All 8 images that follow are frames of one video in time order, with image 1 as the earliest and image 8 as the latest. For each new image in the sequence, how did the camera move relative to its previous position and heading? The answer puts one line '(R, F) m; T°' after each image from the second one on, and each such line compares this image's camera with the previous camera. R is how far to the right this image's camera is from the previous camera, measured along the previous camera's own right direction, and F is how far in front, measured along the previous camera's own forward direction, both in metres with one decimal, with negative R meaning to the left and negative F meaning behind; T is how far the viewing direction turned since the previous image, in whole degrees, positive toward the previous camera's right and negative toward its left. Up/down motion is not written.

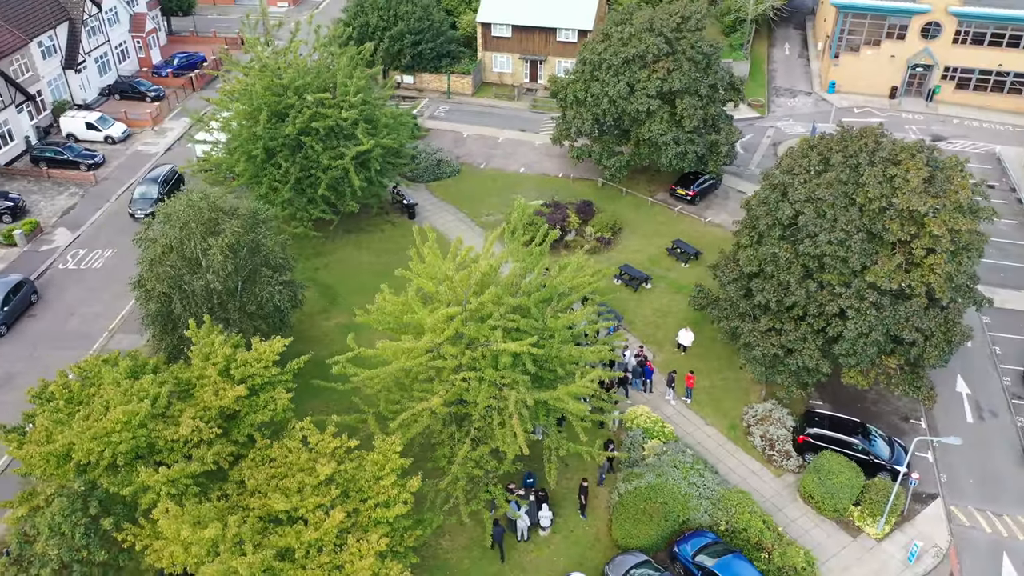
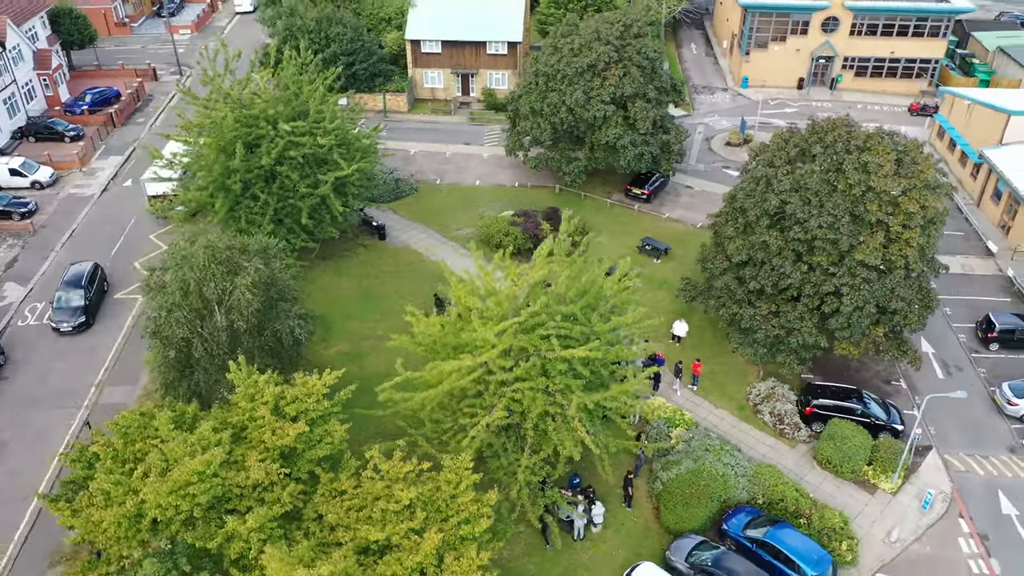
(-4.6, -0.4) m; +8°
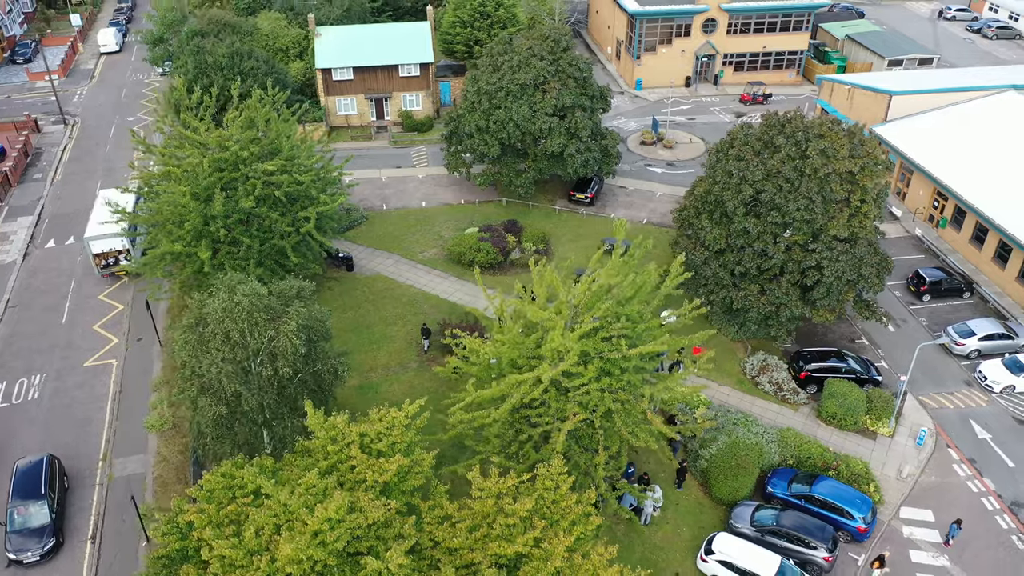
(-6.4, -0.5) m; +11°
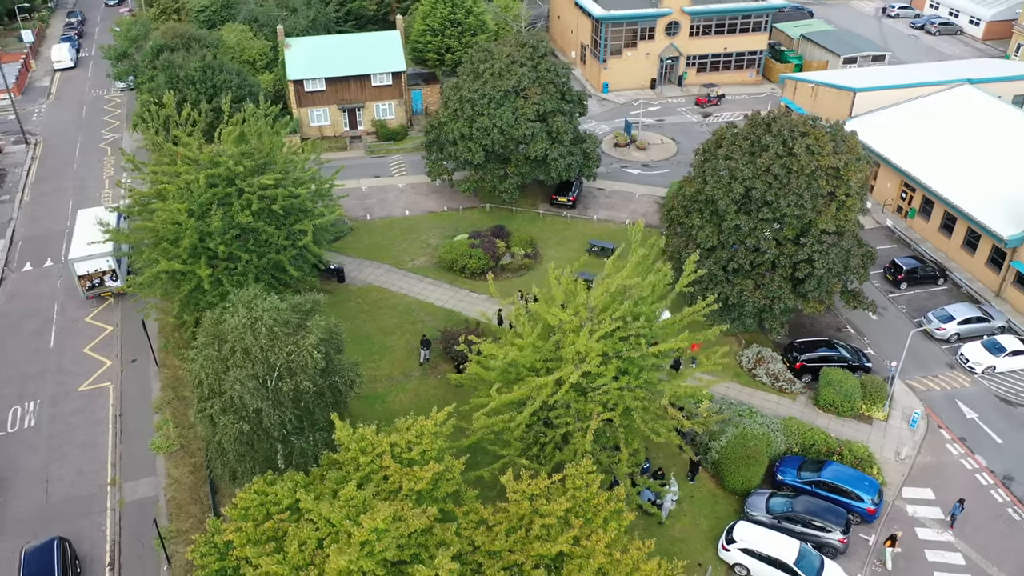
(-2.1, -0.3) m; +4°
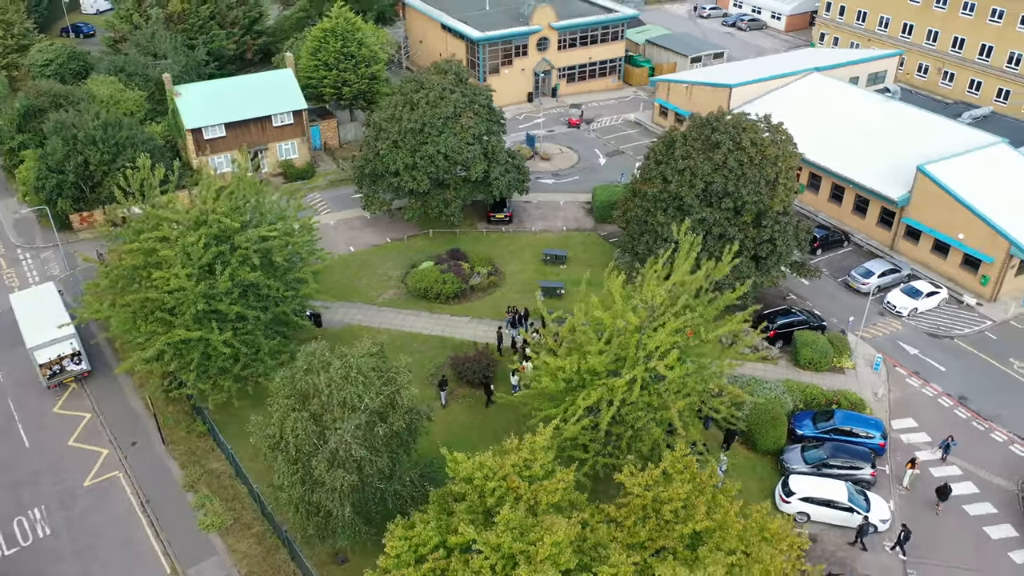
(-8.3, -0.3) m; +14°
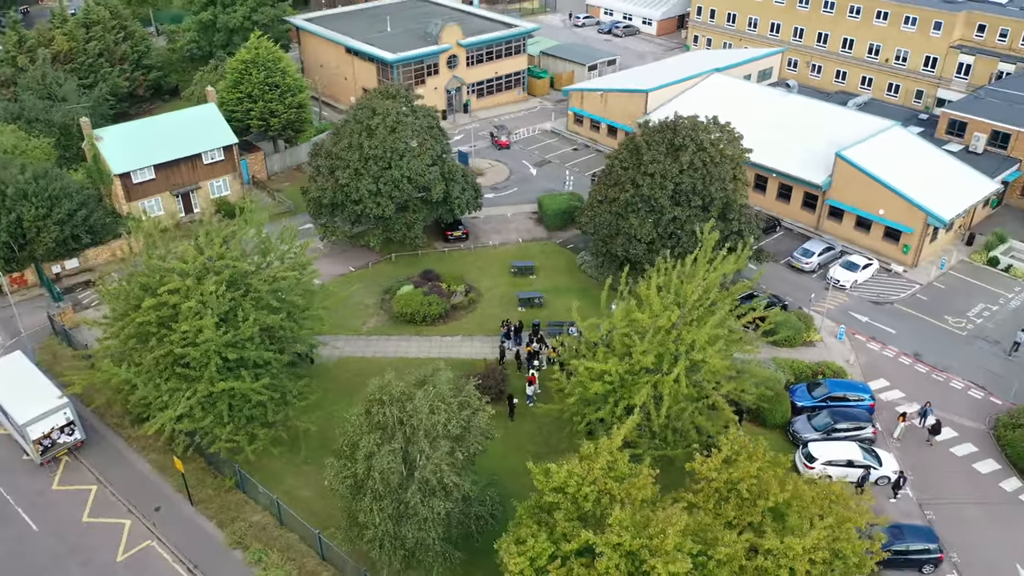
(-6.5, -0.3) m; +10°
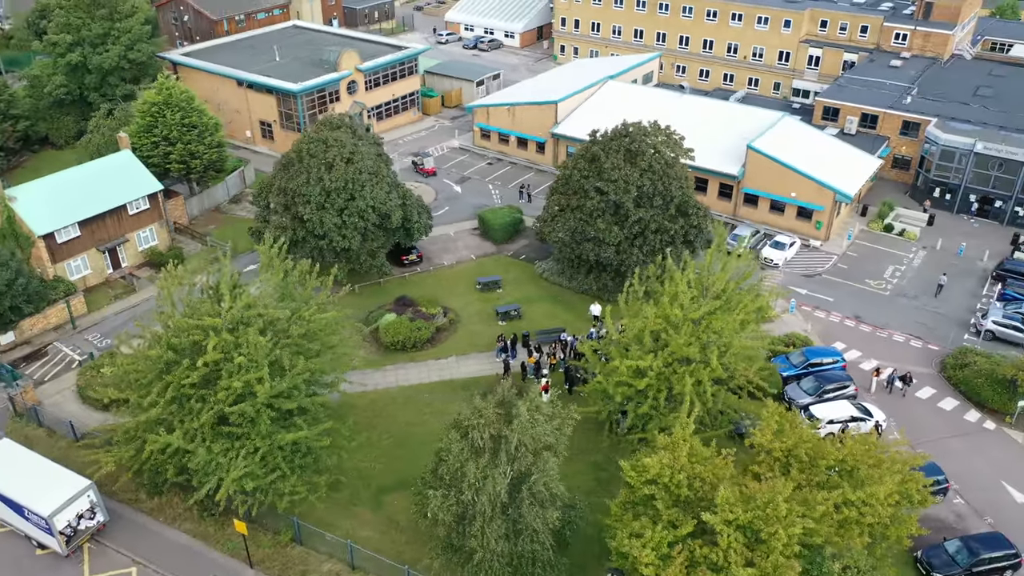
(-7.7, -0.3) m; +12°
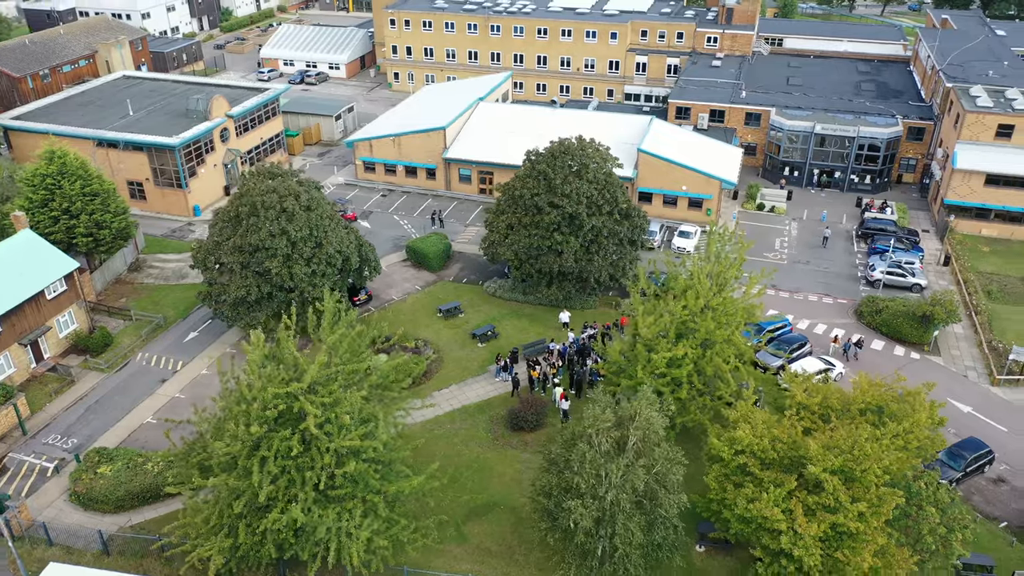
(-10.6, -0.1) m; +16°
